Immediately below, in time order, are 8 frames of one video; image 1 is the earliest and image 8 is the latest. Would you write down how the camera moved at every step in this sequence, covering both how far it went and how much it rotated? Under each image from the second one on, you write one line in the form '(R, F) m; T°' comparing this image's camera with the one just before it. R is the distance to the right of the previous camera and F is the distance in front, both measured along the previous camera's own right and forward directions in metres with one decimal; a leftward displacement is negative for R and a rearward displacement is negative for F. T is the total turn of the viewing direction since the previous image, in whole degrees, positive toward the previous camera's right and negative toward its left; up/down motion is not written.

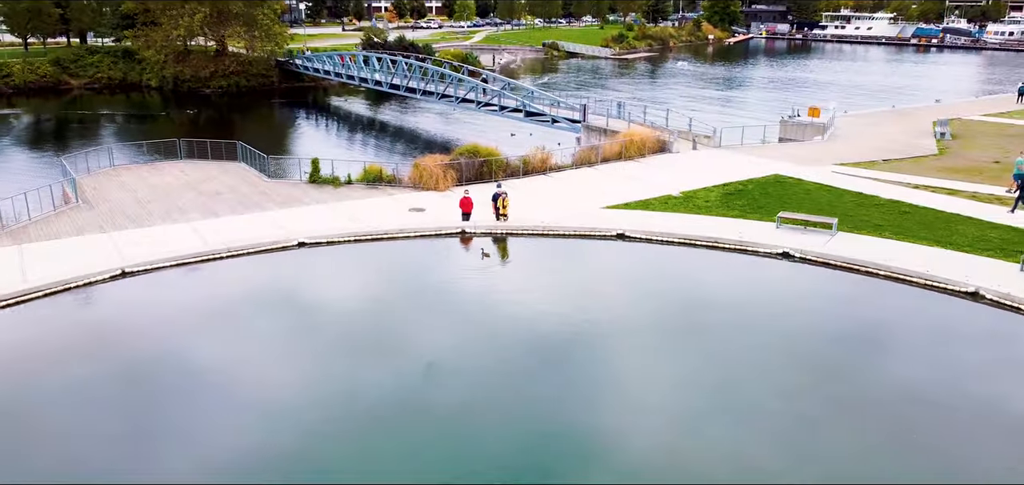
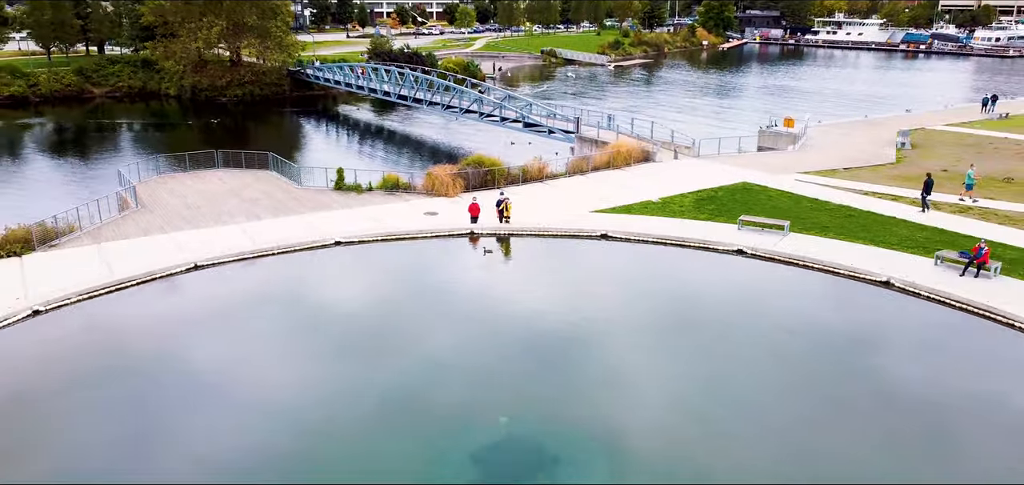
(-0.1, -2.9) m; 0°
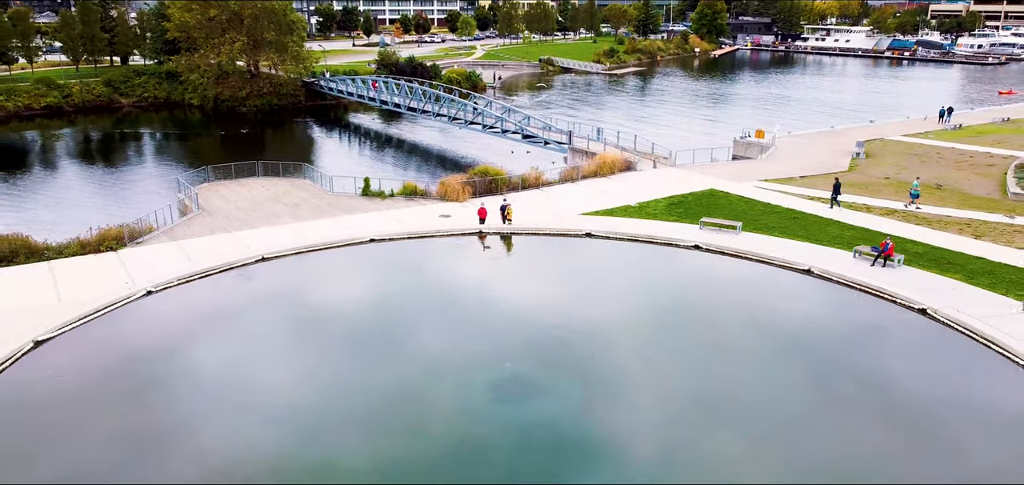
(-0.1, -4.1) m; 0°
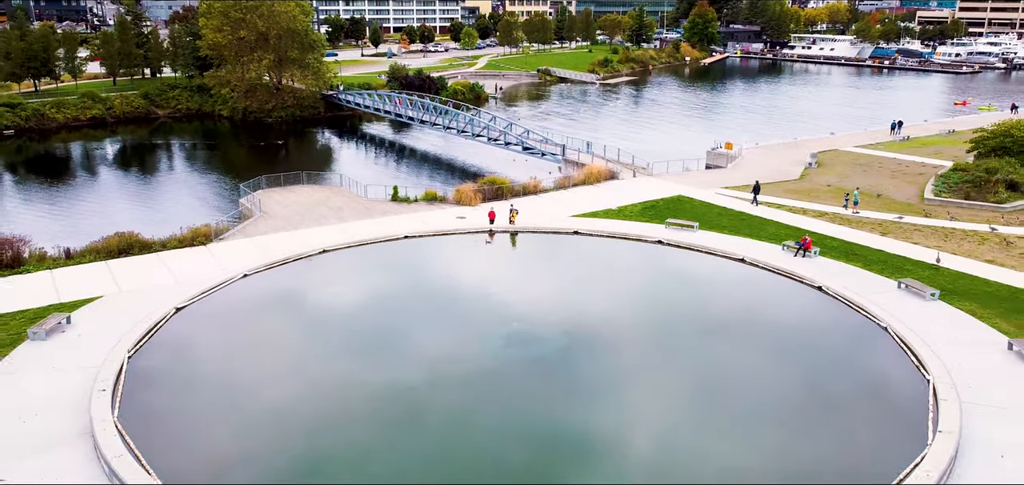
(-0.2, -5.9) m; 0°
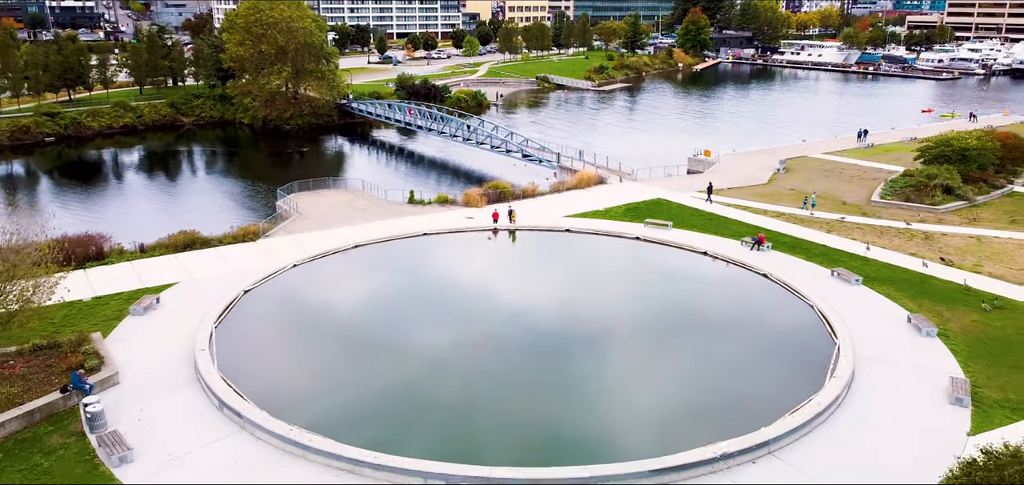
(-0.1, -5.0) m; 0°
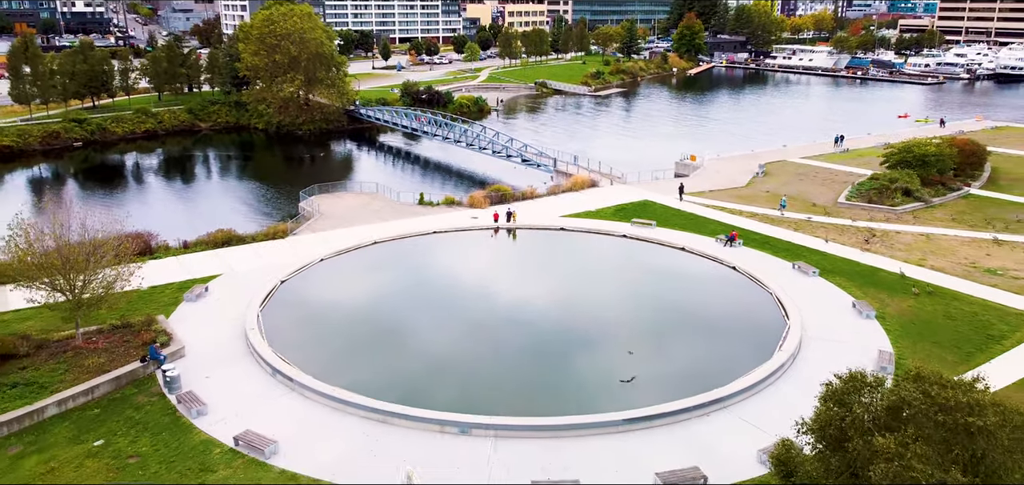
(-0.1, -4.0) m; 0°
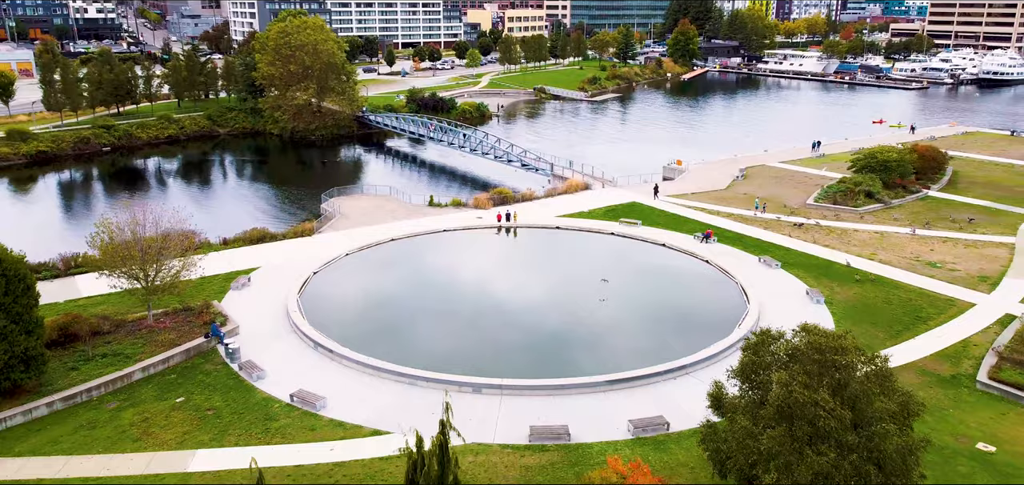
(-0.1, -4.6) m; 0°
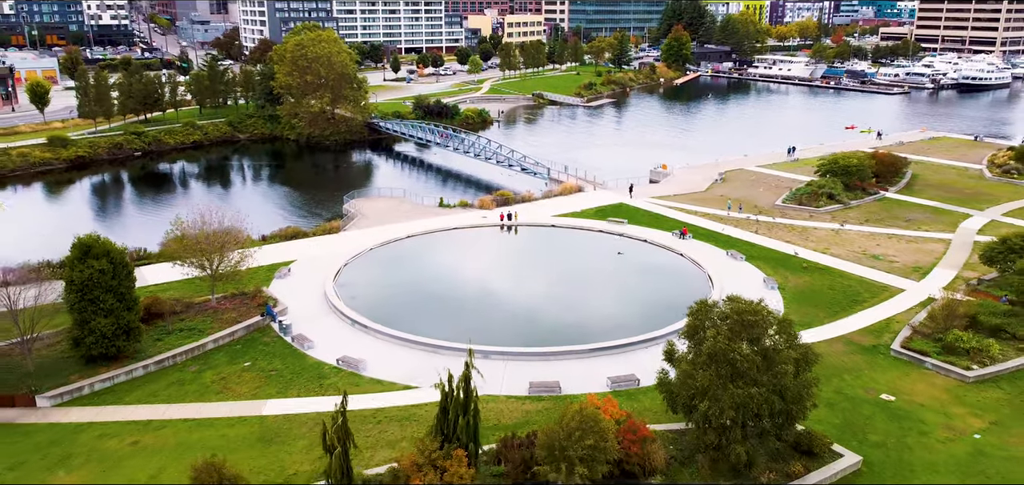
(-0.1, -5.8) m; 0°
